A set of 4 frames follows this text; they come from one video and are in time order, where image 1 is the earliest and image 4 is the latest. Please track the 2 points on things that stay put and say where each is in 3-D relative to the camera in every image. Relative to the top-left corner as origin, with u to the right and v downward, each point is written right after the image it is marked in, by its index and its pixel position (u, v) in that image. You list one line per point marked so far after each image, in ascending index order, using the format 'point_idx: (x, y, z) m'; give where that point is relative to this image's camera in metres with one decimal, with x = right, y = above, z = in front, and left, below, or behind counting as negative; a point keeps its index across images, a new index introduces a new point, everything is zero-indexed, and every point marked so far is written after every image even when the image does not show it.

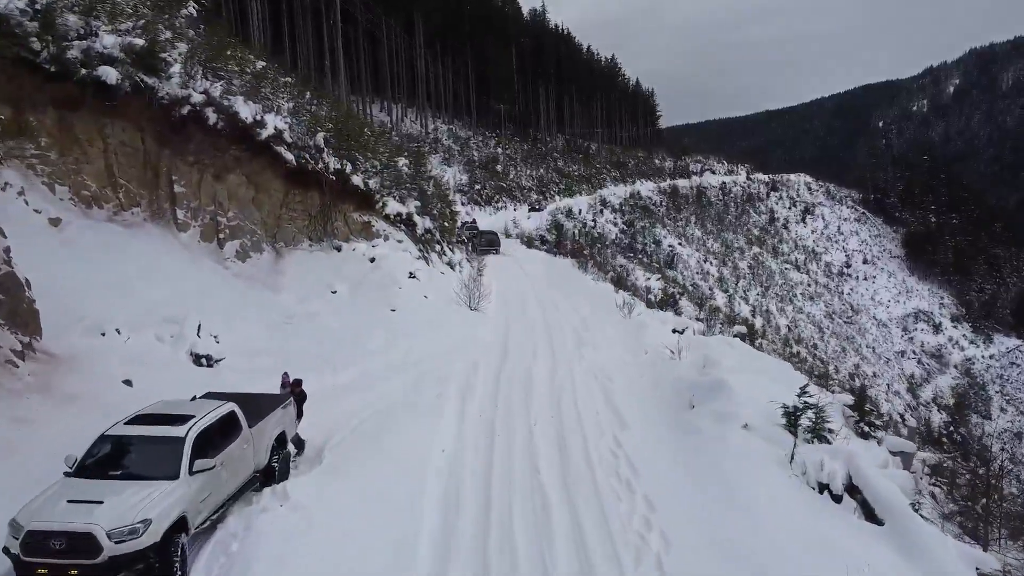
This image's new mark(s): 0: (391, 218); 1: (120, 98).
0: (-1.9, +1.1, +12.8) m
1: (-4.4, +2.2, +9.1) m
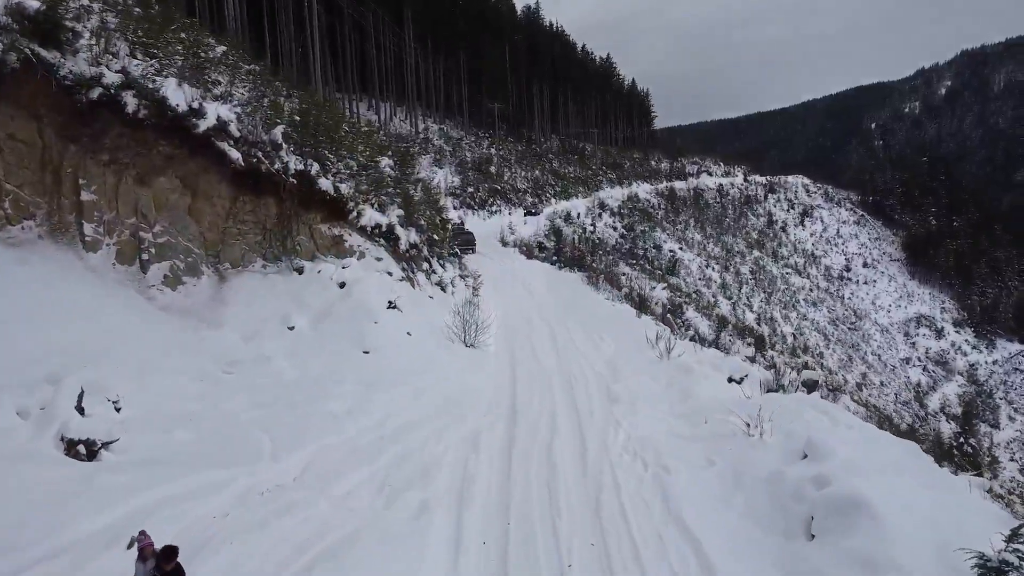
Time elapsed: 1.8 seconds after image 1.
0: (-1.9, +0.8, +10.5) m
1: (-4.3, +1.8, +6.8) m
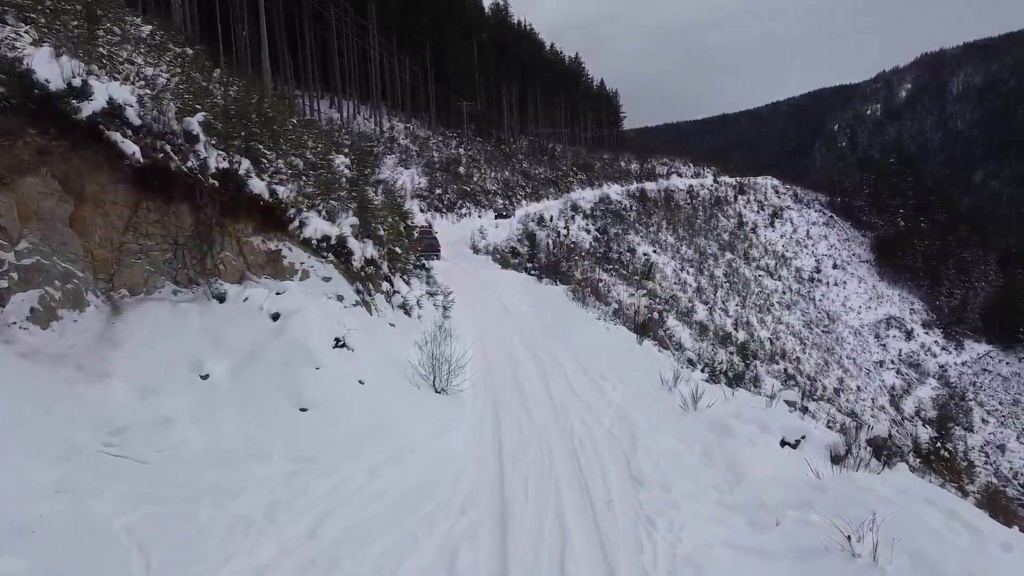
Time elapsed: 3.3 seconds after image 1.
0: (-2.1, +0.5, +8.5) m
1: (-4.4, +1.5, +4.8) m
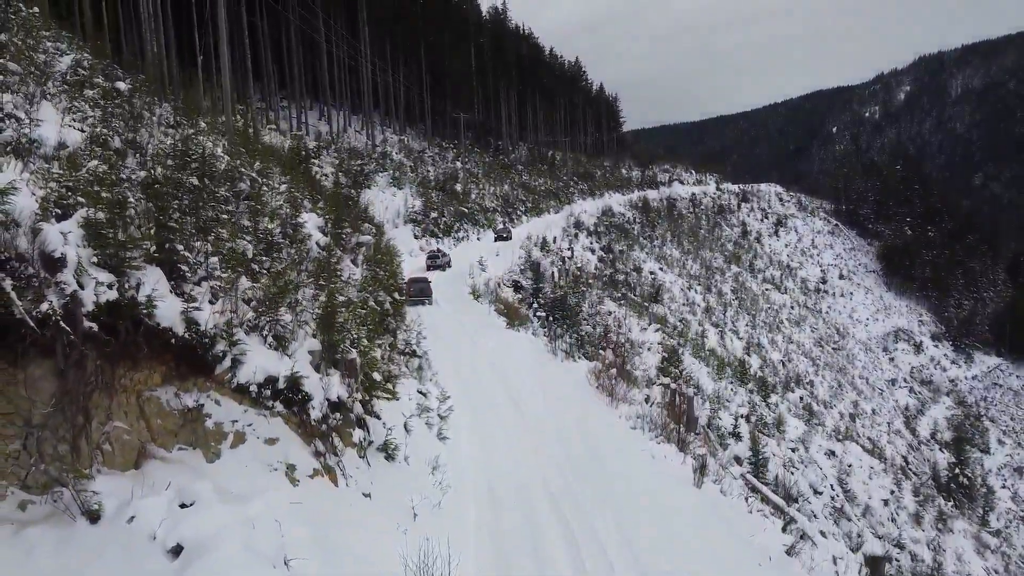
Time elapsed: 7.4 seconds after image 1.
0: (-1.9, -0.7, +6.1) m
1: (-4.2, +0.4, +2.3) m
